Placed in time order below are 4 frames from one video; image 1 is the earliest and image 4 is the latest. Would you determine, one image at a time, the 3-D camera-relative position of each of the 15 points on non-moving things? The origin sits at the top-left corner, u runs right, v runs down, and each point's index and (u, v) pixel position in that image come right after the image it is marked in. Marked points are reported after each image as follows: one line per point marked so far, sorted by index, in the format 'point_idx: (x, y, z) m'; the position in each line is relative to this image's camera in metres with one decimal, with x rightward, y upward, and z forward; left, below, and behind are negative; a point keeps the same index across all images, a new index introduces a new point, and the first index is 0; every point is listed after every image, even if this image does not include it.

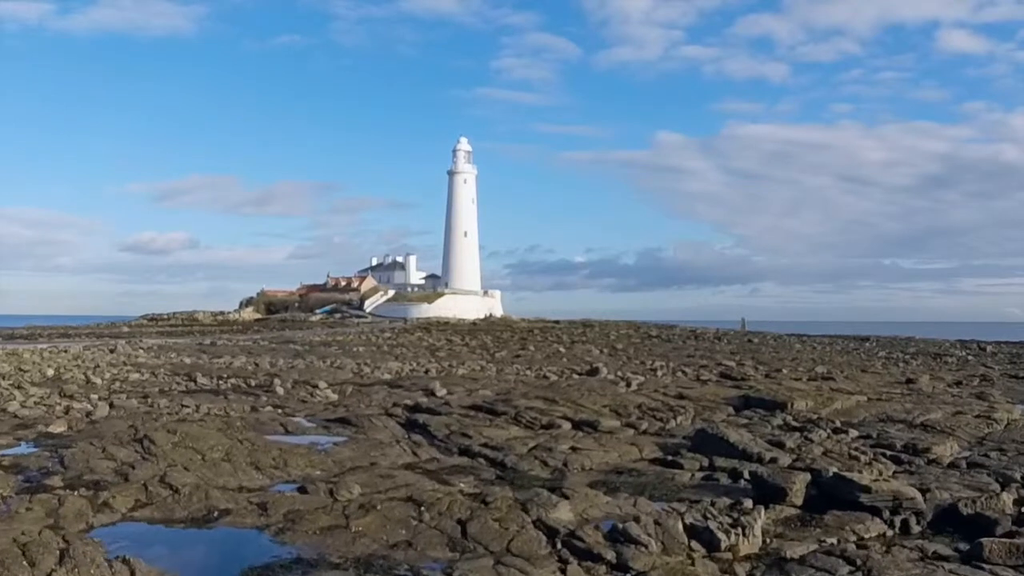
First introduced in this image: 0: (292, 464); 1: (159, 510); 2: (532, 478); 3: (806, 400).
0: (-2.7, -2.1, +11.1) m
1: (-3.6, -2.2, +9.3) m
2: (+0.2, -2.2, +10.7) m
3: (+5.6, -2.2, +17.5) m
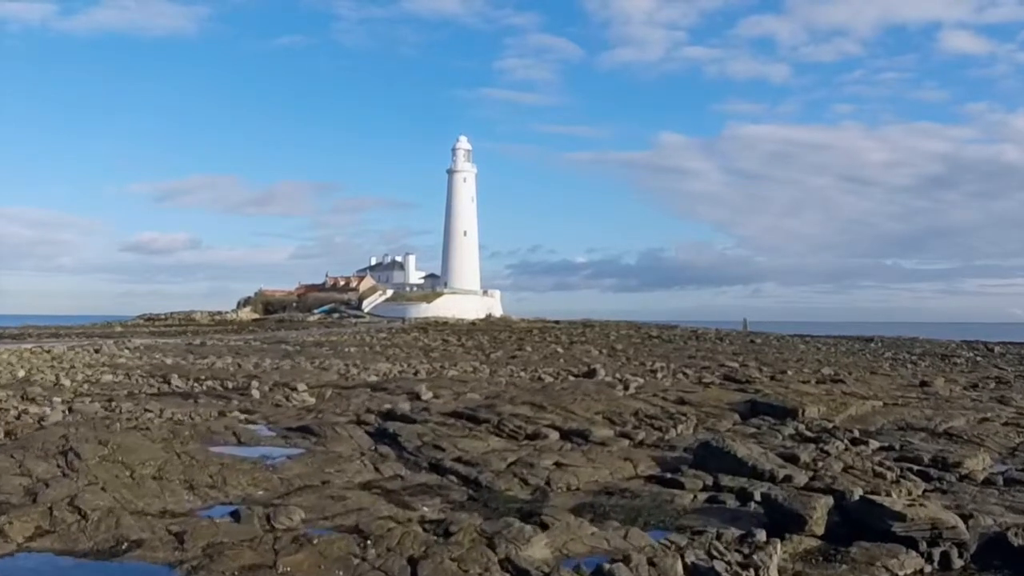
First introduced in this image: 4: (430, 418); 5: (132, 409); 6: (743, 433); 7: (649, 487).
0: (-2.9, -2.0, +9.6) m
1: (-3.9, -2.2, +7.8) m
2: (0.0, -2.1, +9.3) m
3: (+5.4, -2.1, +16.1) m
4: (-1.3, -2.0, +14.0) m
5: (-8.2, -2.6, +19.8) m
6: (+3.2, -2.0, +12.6) m
7: (+1.4, -2.1, +9.5) m
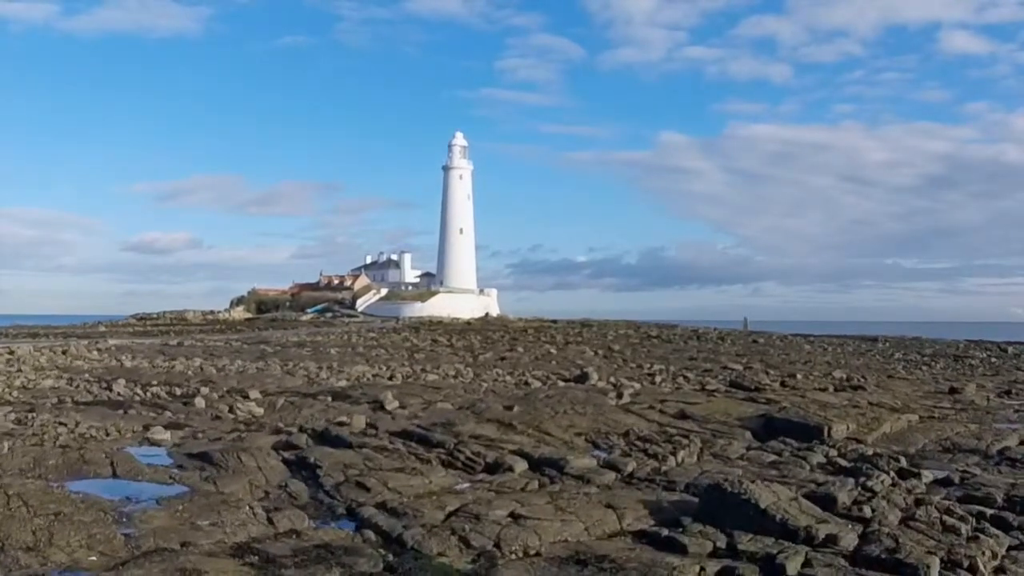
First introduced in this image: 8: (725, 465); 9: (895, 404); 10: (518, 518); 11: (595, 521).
0: (-3.4, -1.9, +6.9) m
1: (-4.4, -2.1, +5.2) m
2: (-0.5, -2.0, +6.6) m
3: (+4.9, -2.0, +13.4) m
4: (-1.8, -1.9, +11.3) m
5: (-8.7, -2.5, +17.1) m
6: (+2.7, -1.9, +9.9) m
7: (+0.9, -2.0, +6.8) m
8: (+2.3, -1.9, +9.9) m
9: (+7.1, -2.1, +16.9) m
10: (0.0, -1.9, +7.4) m
11: (+0.7, -1.9, +7.5) m
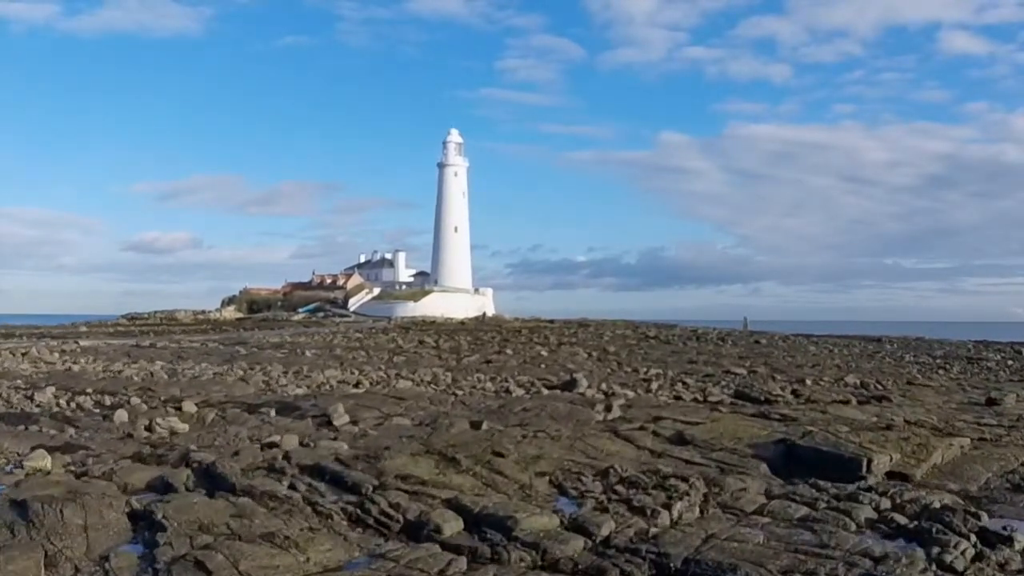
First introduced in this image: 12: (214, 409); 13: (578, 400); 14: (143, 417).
0: (-4.0, -1.9, +4.1) m
1: (-4.9, -2.0, +2.3) m
2: (-1.1, -1.9, +3.8) m
3: (+4.3, -1.9, +10.6) m
4: (-2.3, -1.8, +8.5) m
5: (-9.2, -2.4, +14.3) m
6: (+2.1, -1.8, +7.1) m
7: (+0.4, -1.9, +4.0) m
8: (+1.8, -1.8, +7.0) m
9: (+6.5, -2.1, +14.1) m
10: (-0.5, -1.8, +4.6) m
11: (+0.1, -1.8, +4.7) m
12: (-6.1, -2.5, +18.8) m
13: (+1.4, -2.4, +19.5) m
14: (-7.1, -2.5, +17.8) m
